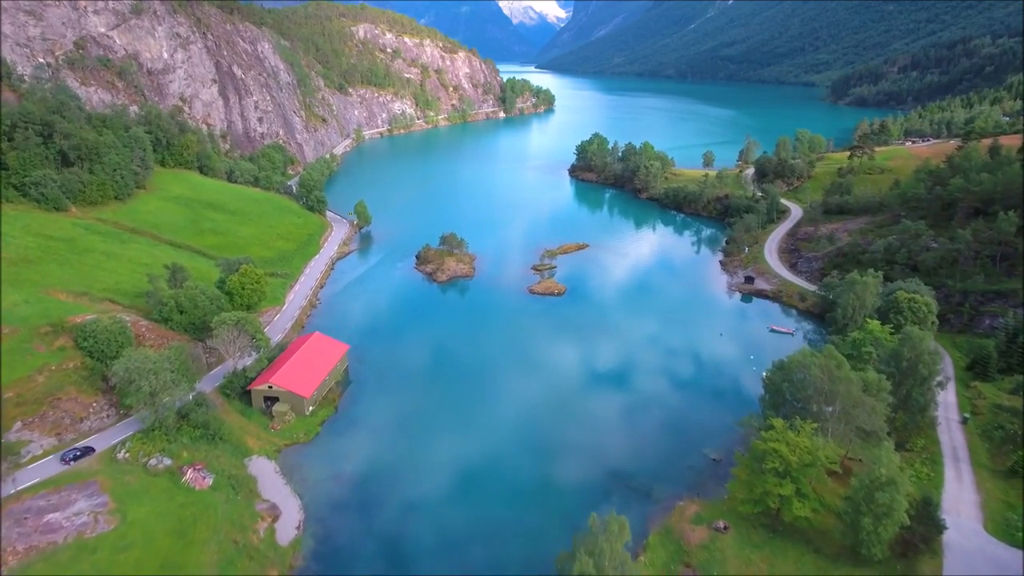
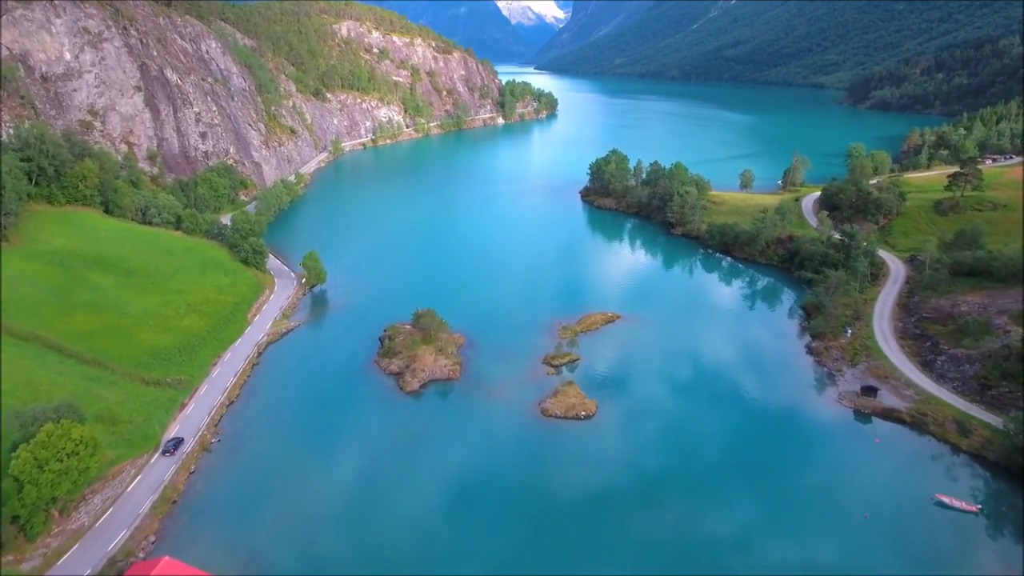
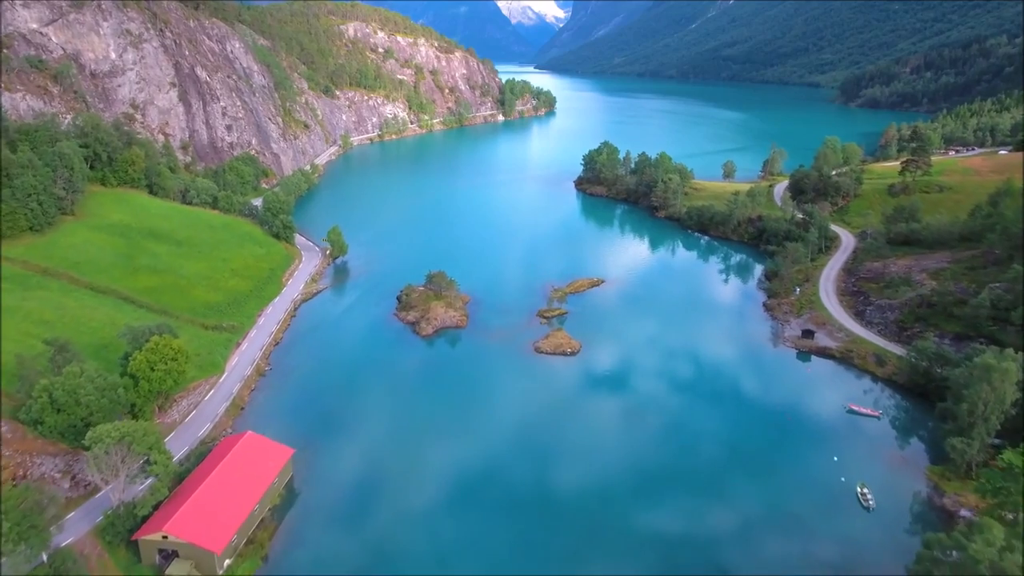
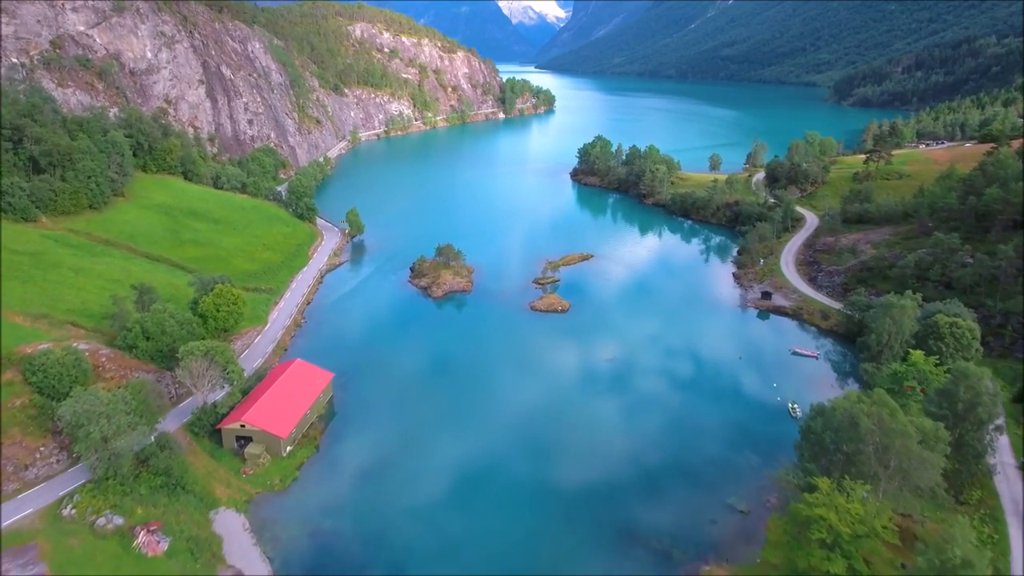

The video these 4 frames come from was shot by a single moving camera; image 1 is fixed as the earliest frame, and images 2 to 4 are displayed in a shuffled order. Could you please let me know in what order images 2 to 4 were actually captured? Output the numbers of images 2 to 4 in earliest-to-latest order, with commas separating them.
4, 3, 2
